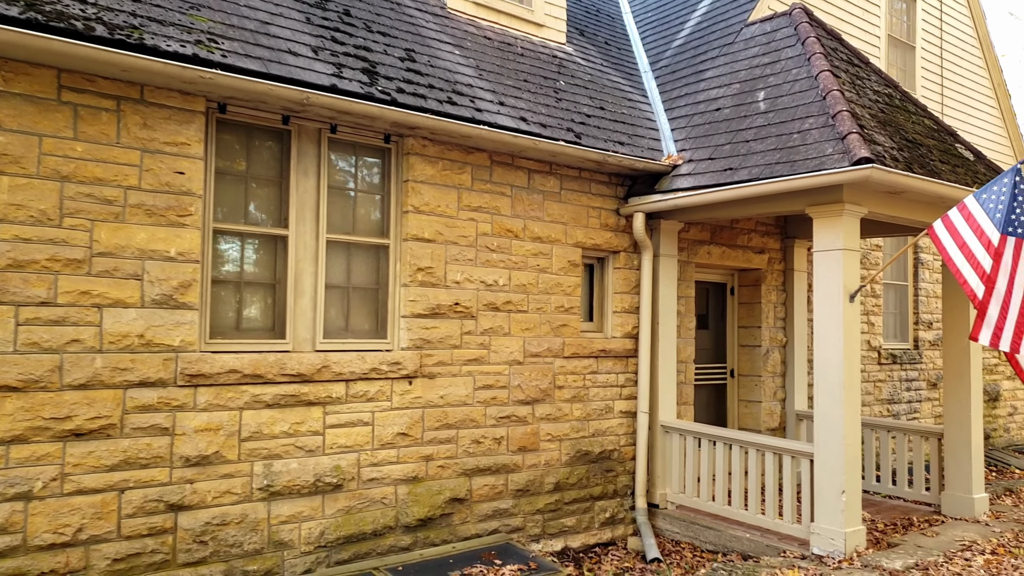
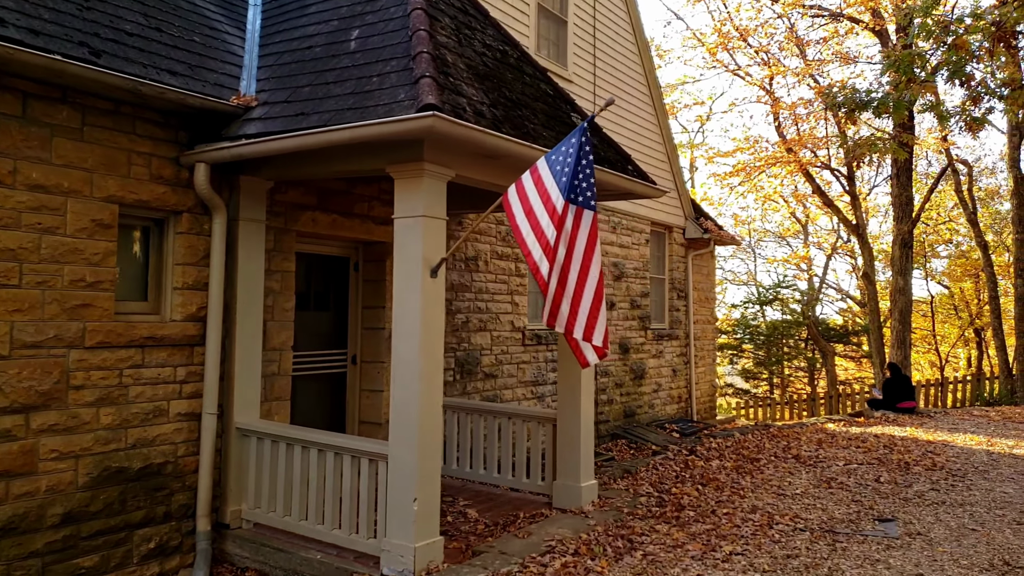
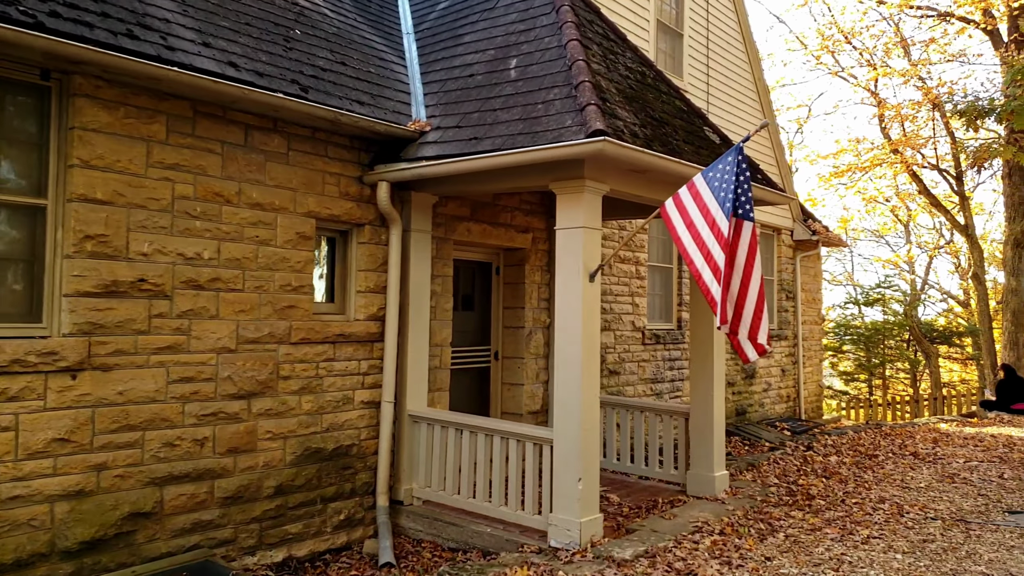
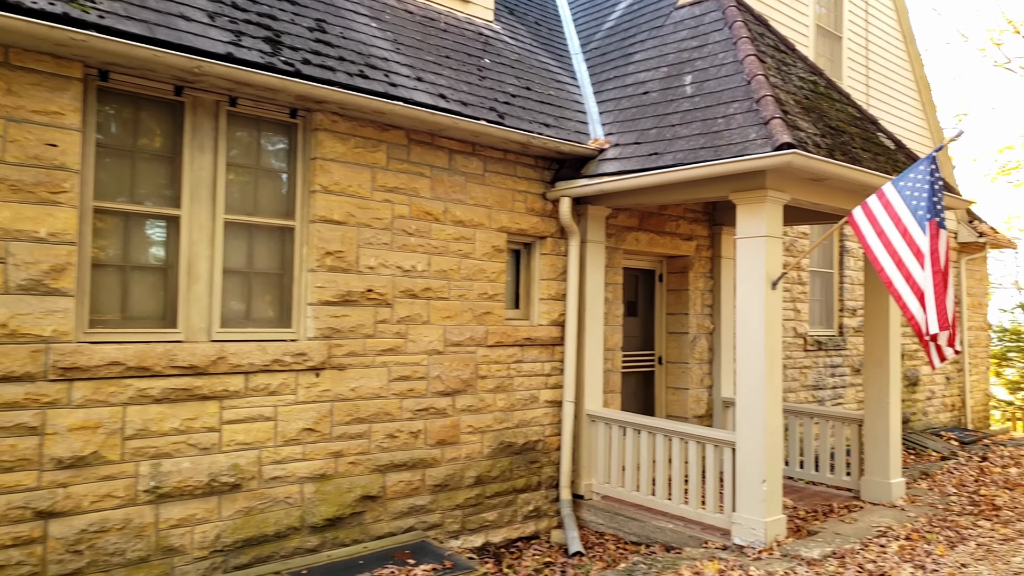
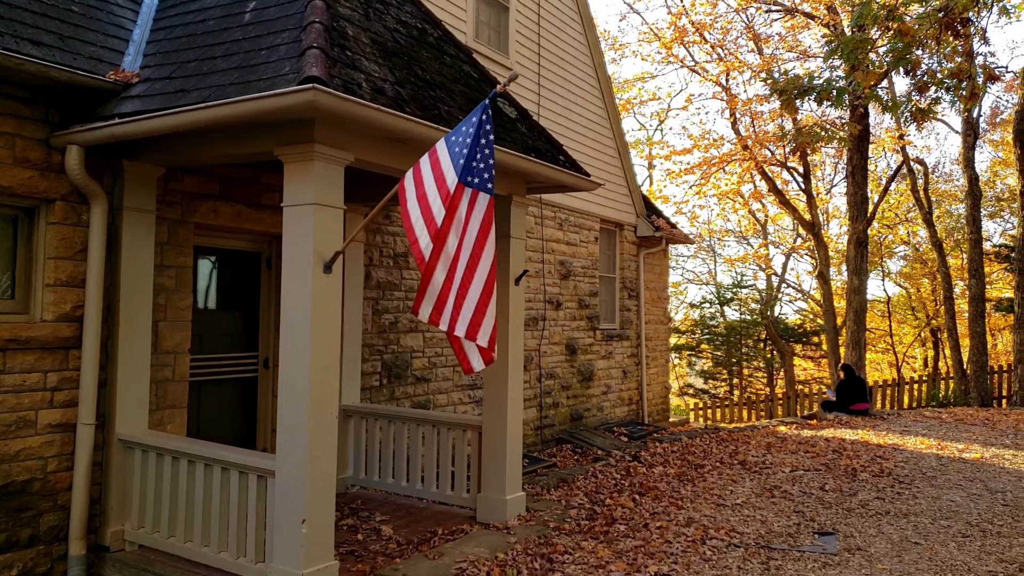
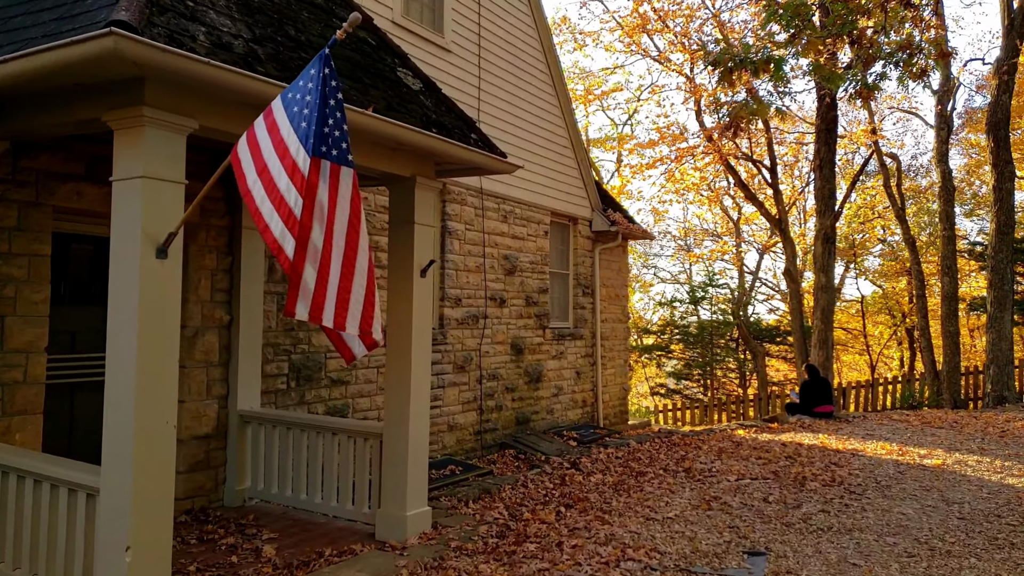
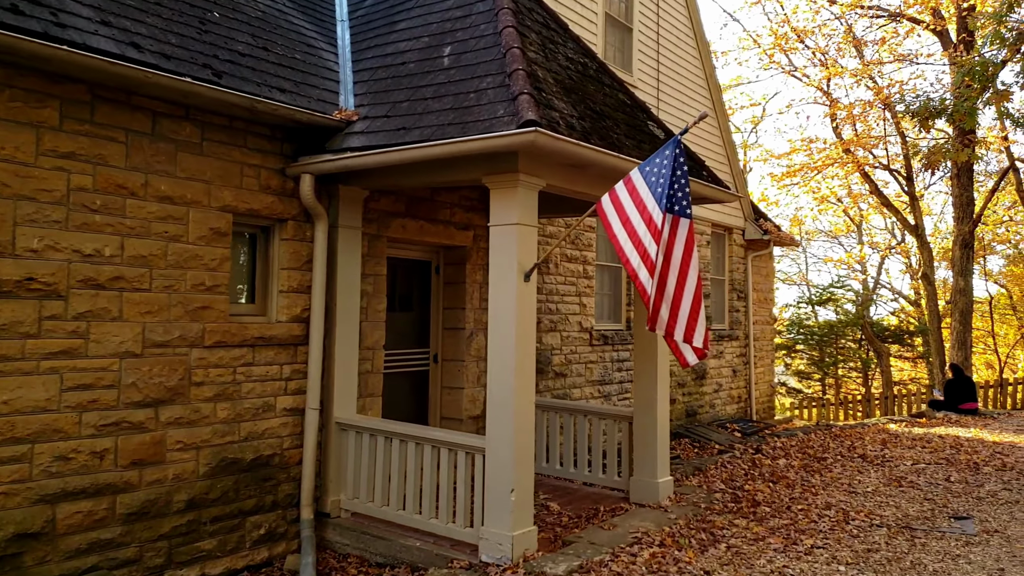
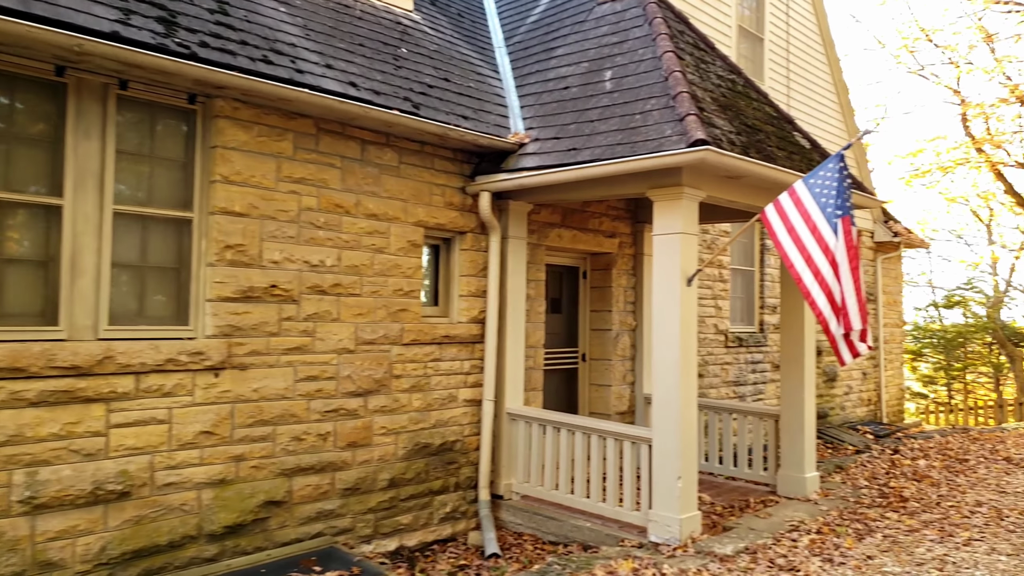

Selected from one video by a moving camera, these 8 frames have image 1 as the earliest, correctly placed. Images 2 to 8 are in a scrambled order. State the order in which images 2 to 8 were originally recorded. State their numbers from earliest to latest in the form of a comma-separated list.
4, 8, 3, 7, 2, 5, 6
